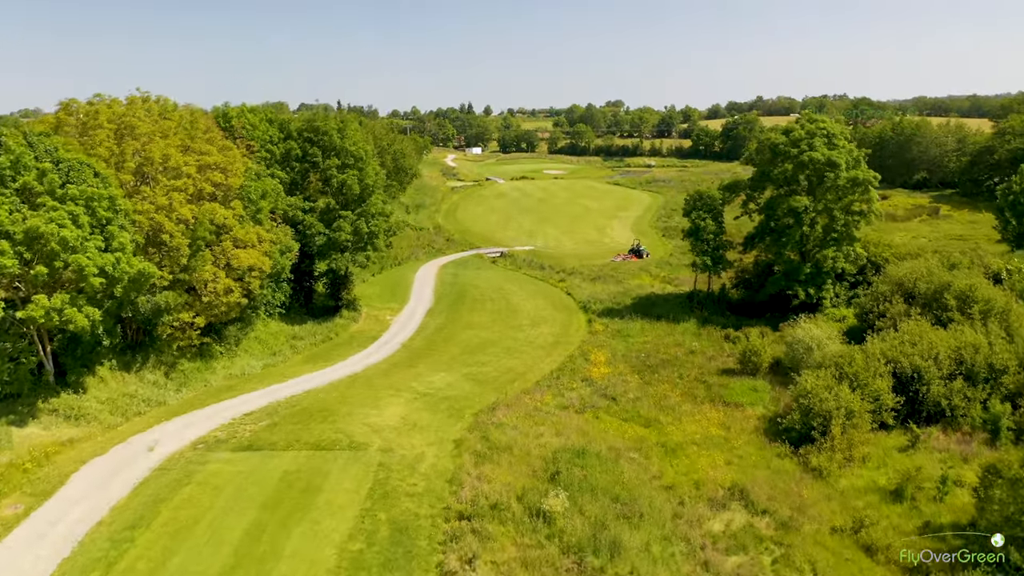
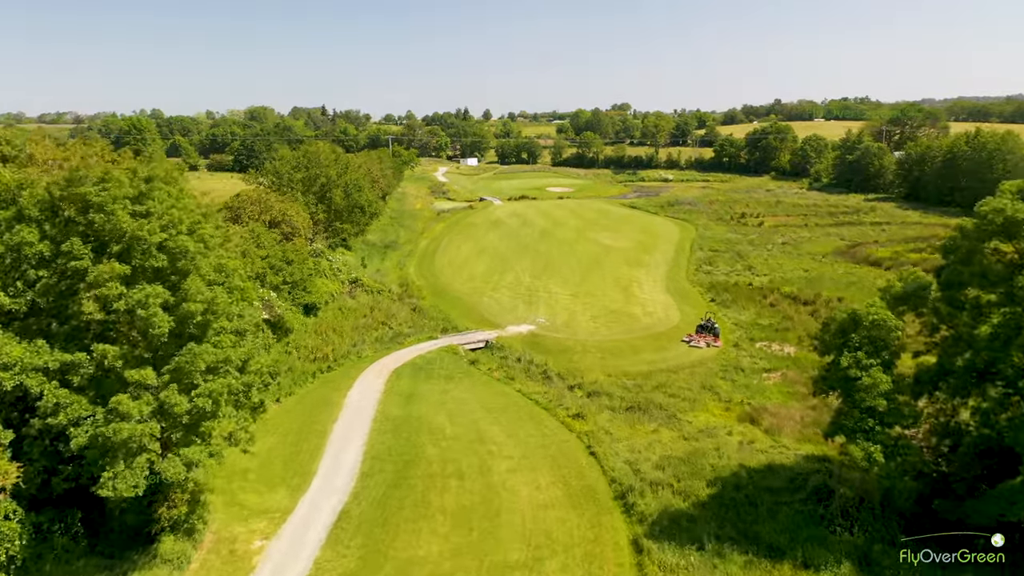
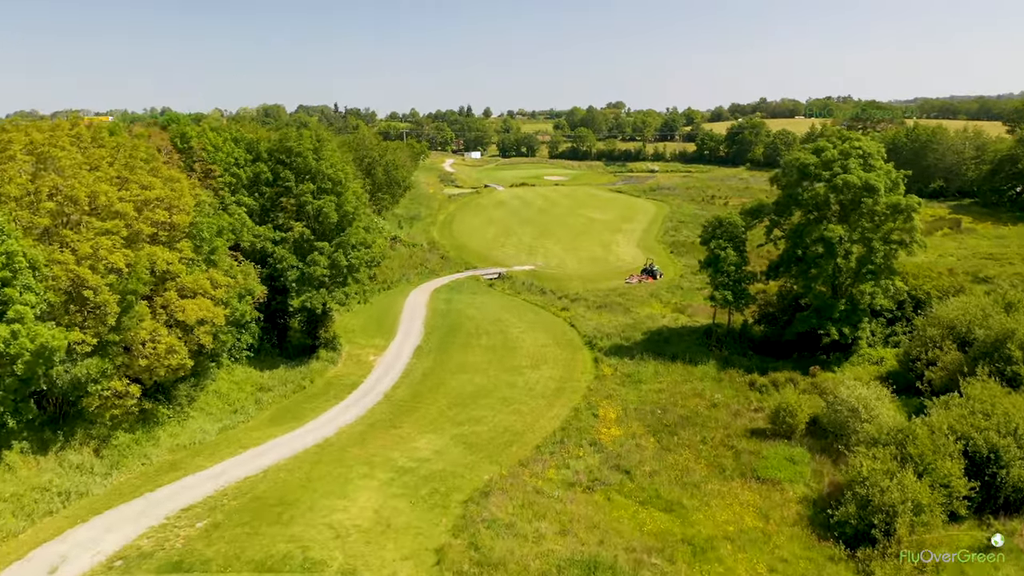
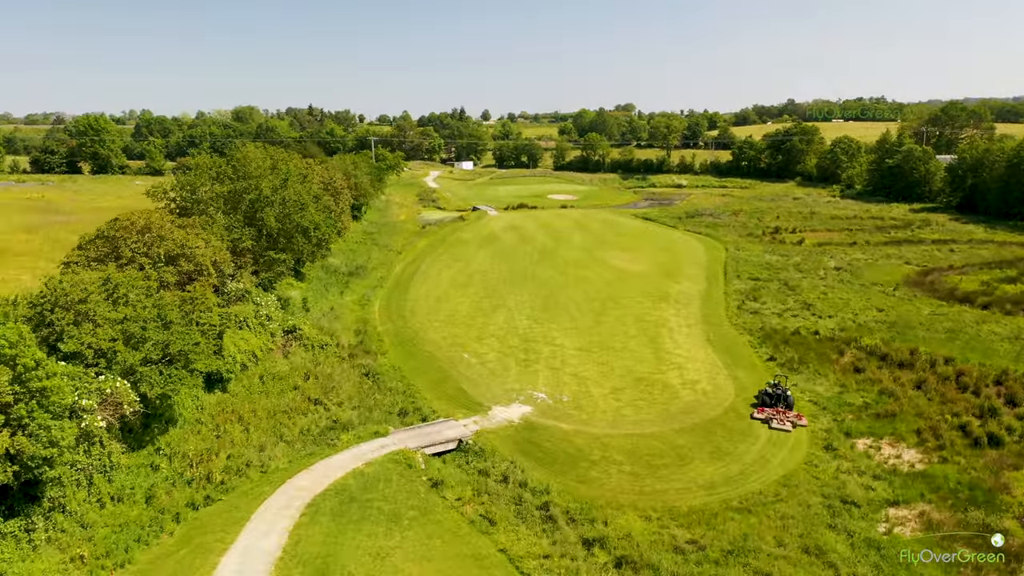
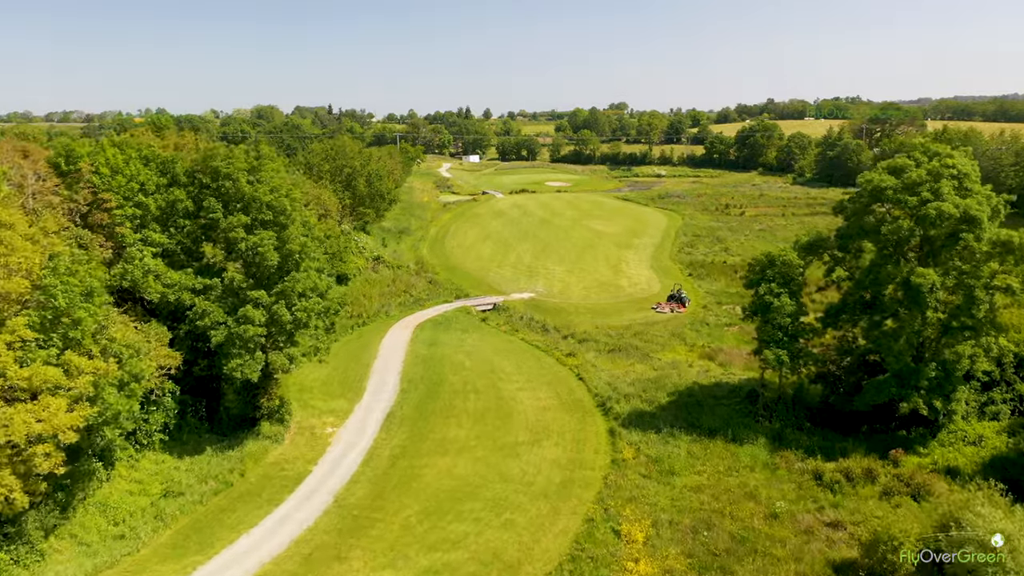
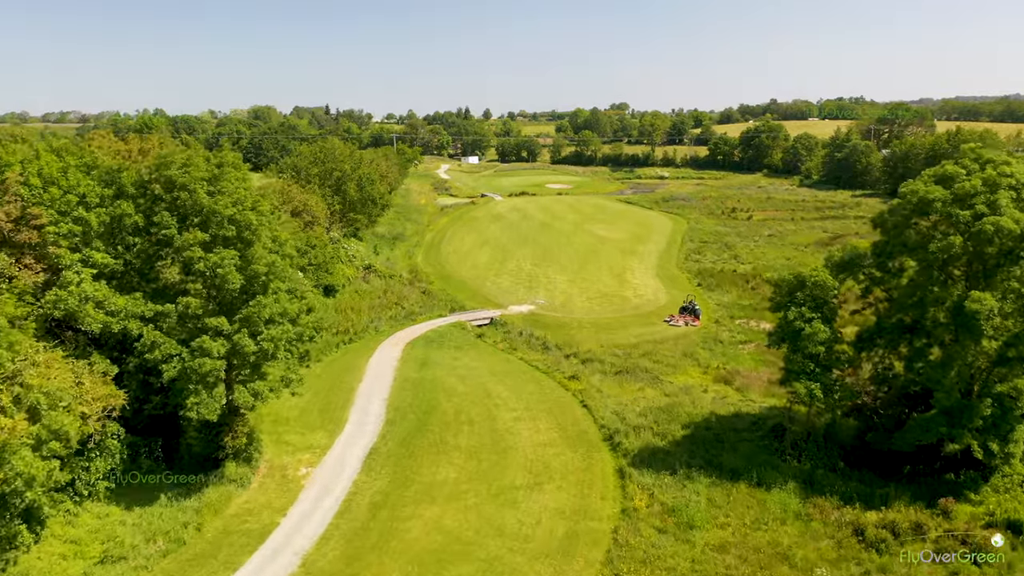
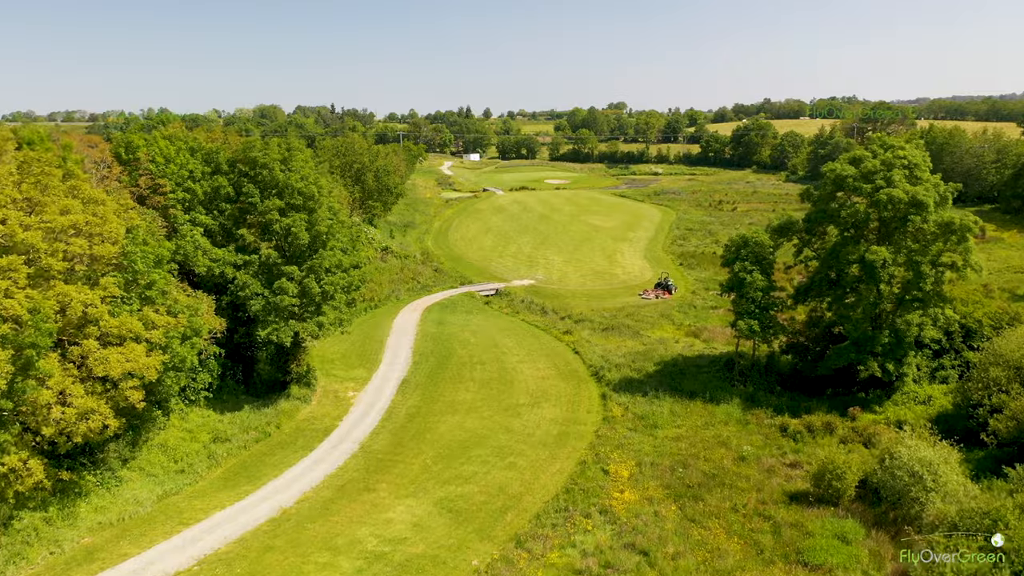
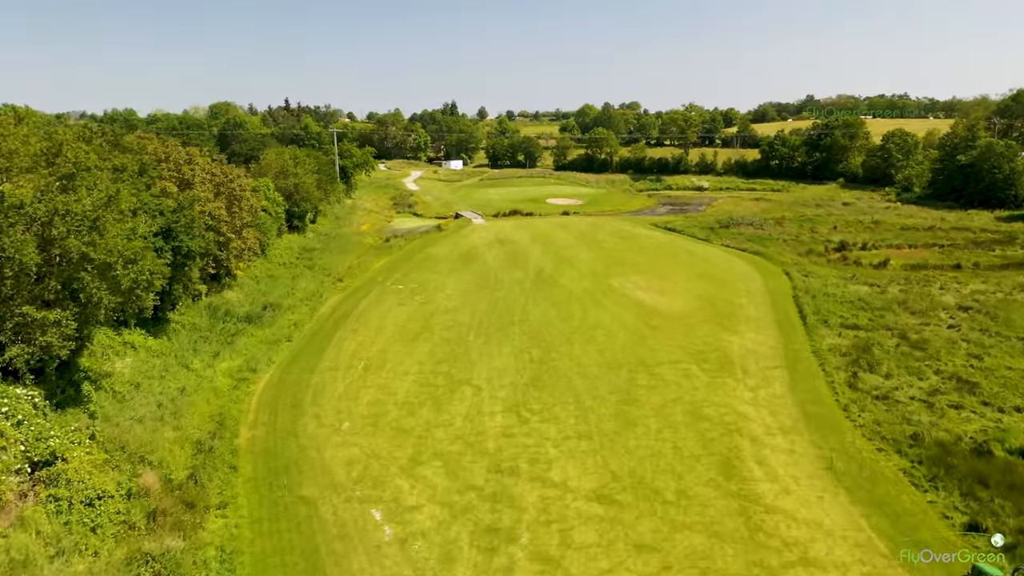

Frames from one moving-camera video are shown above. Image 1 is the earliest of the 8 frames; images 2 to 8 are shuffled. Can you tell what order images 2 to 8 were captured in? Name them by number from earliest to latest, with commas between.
3, 7, 5, 6, 2, 4, 8
